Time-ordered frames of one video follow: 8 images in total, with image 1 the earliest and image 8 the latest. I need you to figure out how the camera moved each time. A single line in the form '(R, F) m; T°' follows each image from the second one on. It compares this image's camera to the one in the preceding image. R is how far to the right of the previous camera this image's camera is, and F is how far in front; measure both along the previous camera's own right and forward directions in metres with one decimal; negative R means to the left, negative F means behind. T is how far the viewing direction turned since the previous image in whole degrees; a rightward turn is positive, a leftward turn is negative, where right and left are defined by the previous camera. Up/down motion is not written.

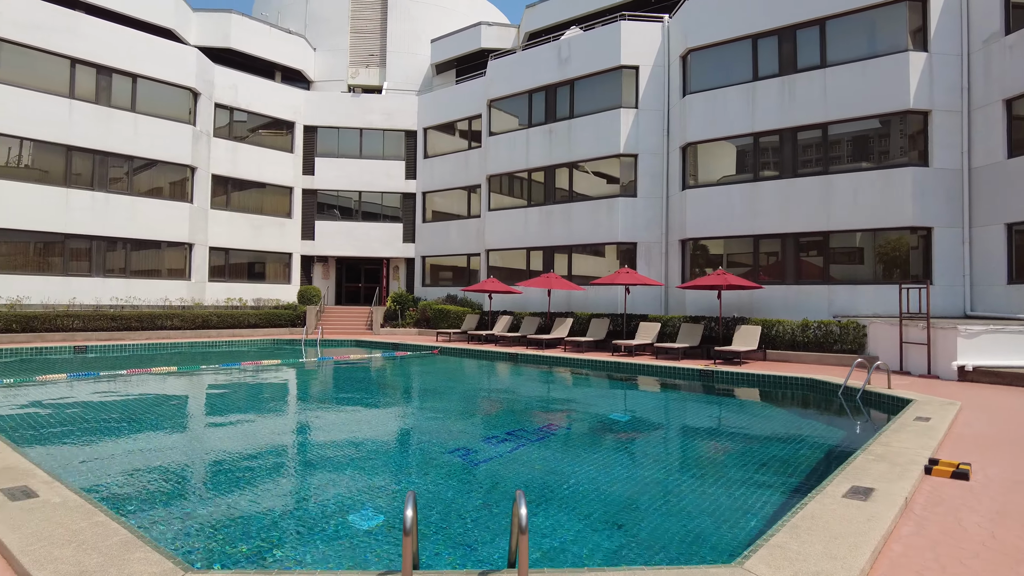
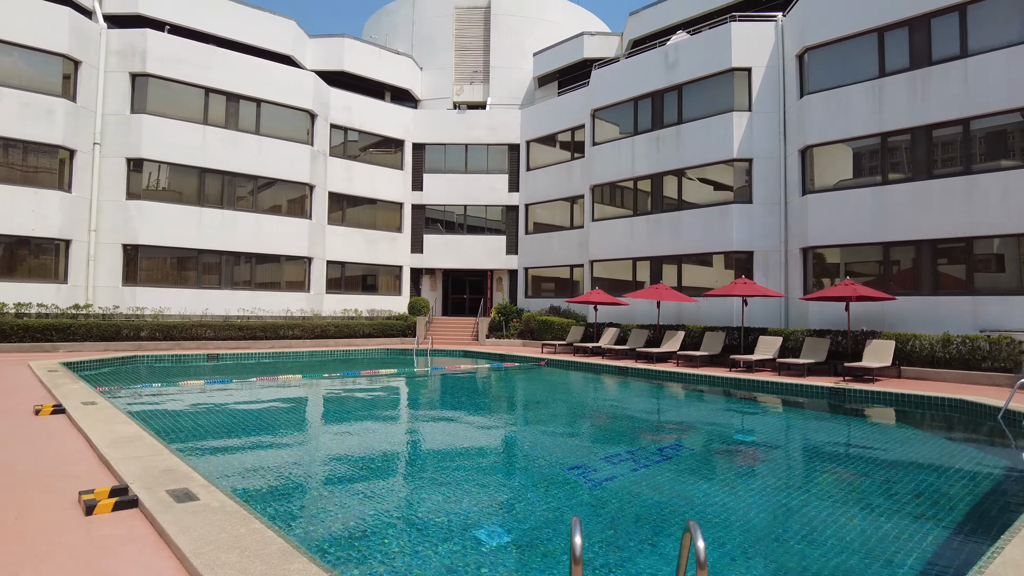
(-0.3, +0.1) m; -9°
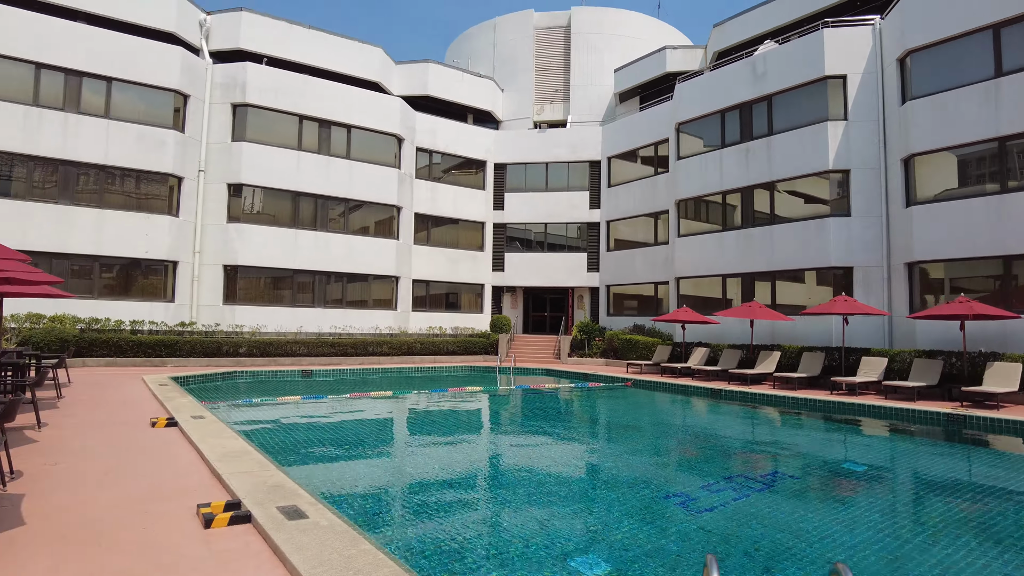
(-0.2, +0.1) m; -7°
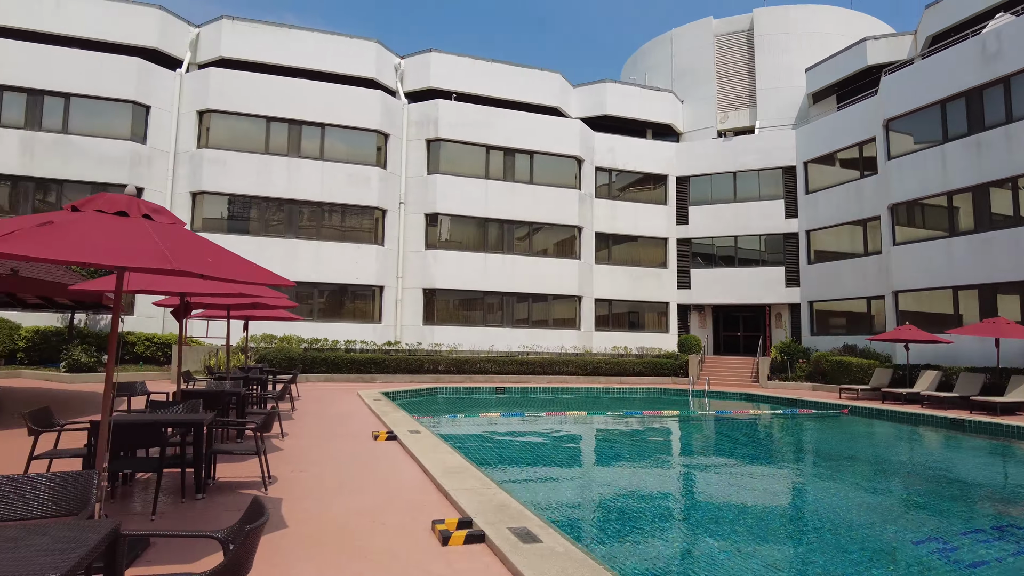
(-0.4, +0.2) m; -15°
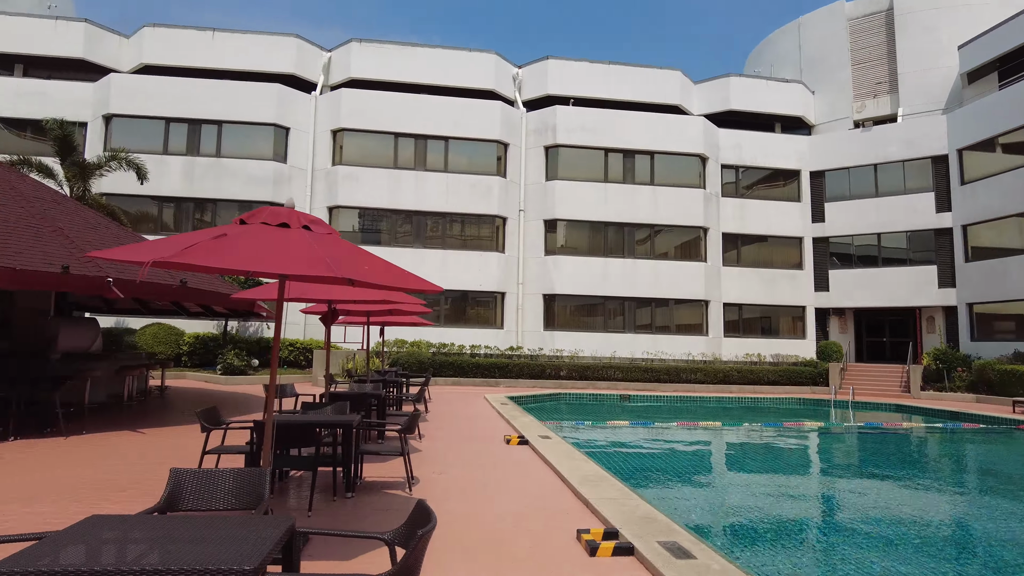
(-0.2, +0.1) m; -10°
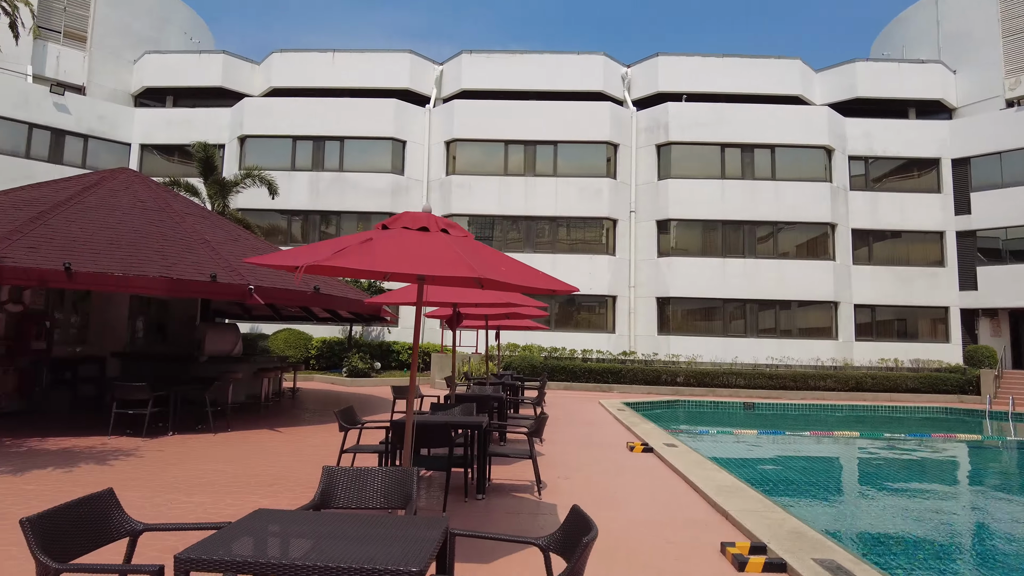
(-0.2, +0.1) m; -9°
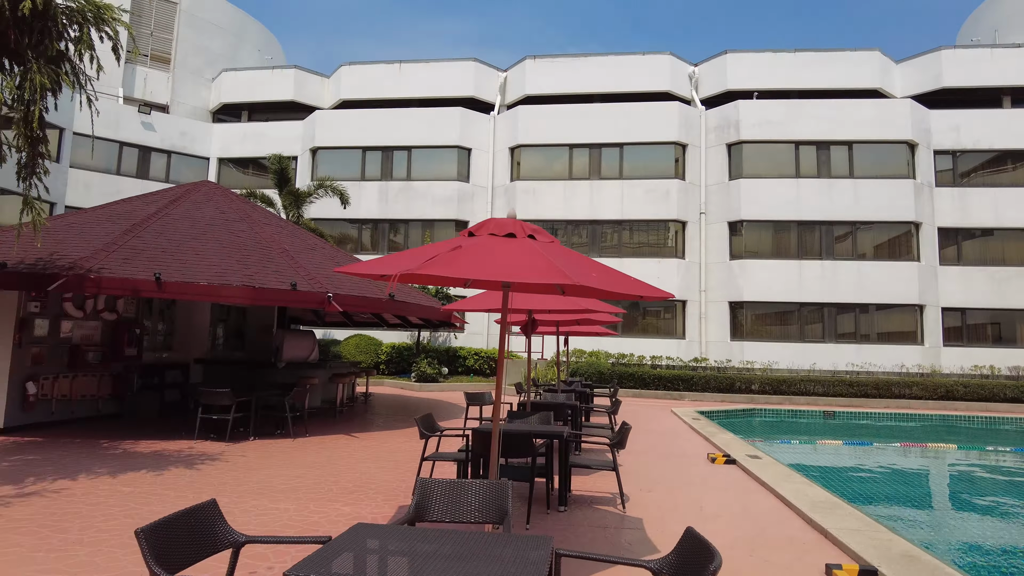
(-0.2, +0.1) m; -5°
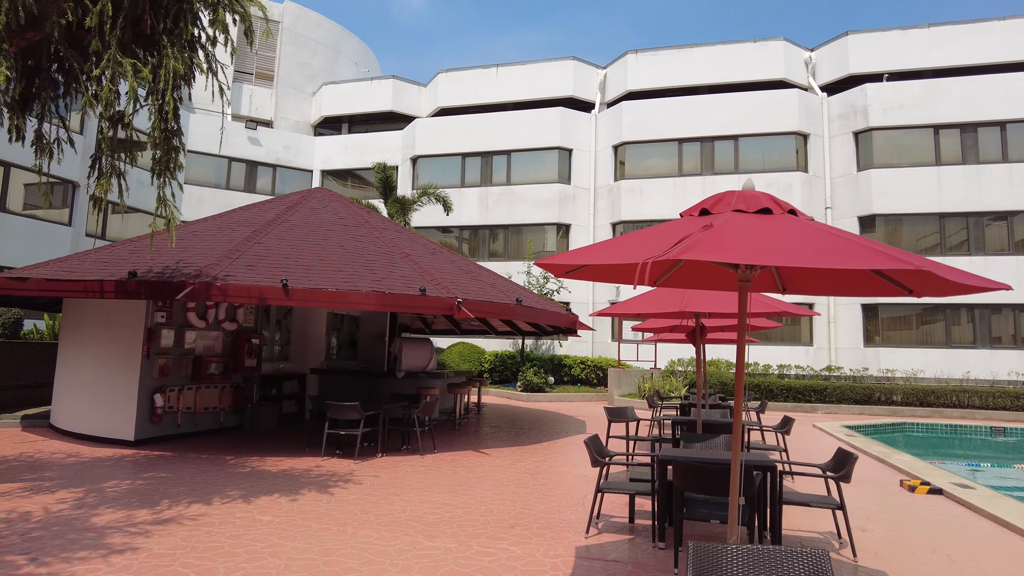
(-0.8, +0.9) m; -7°
